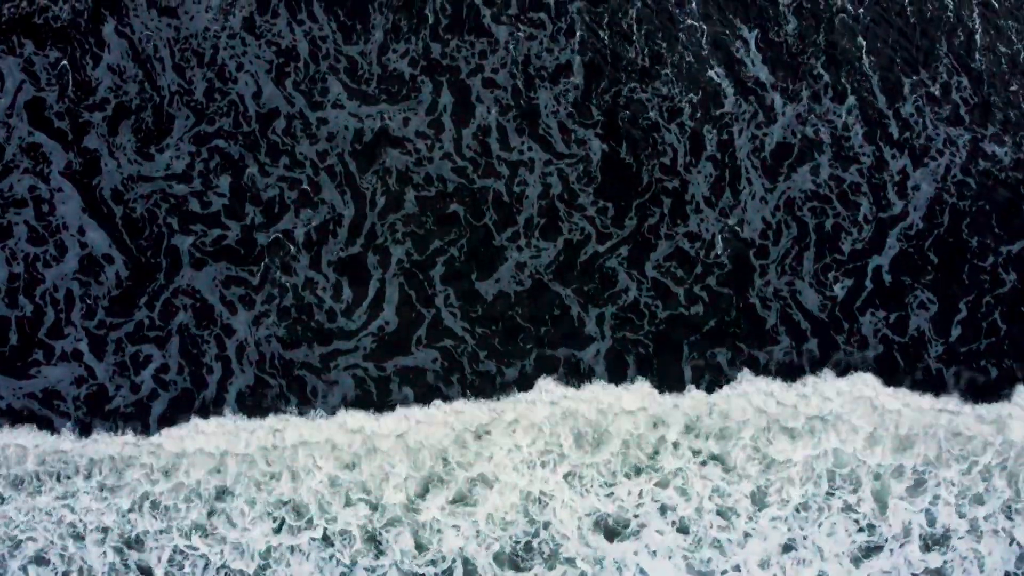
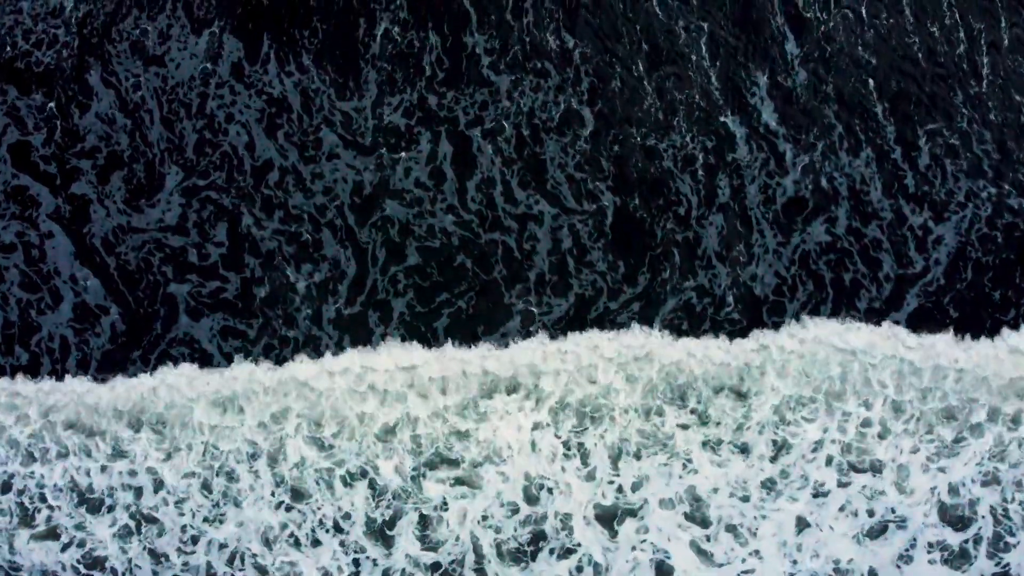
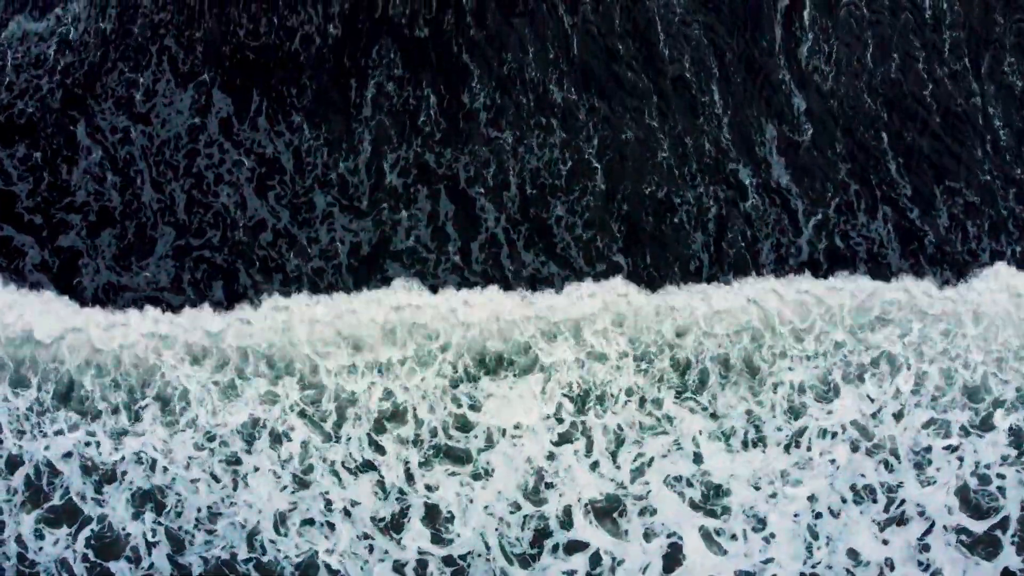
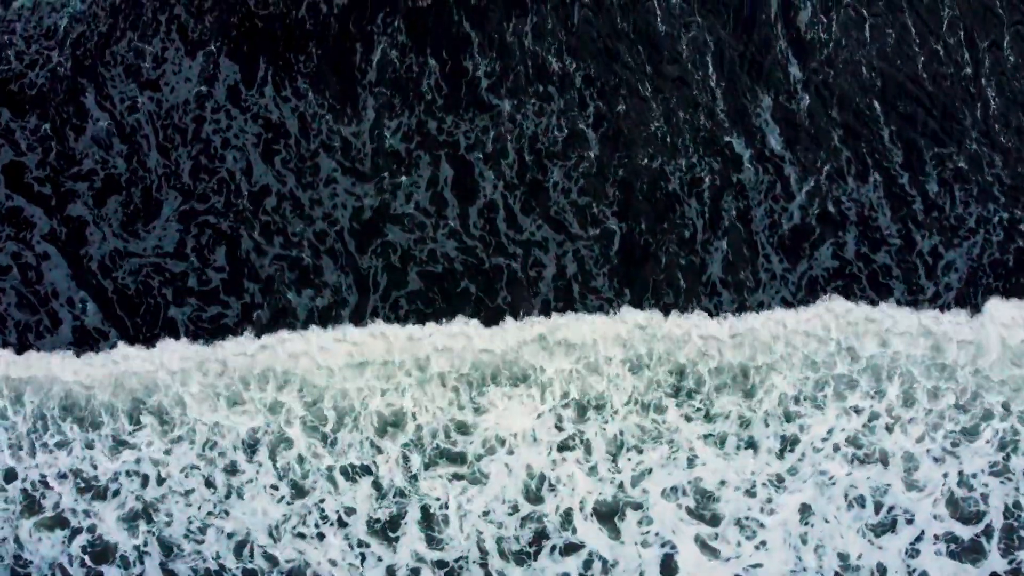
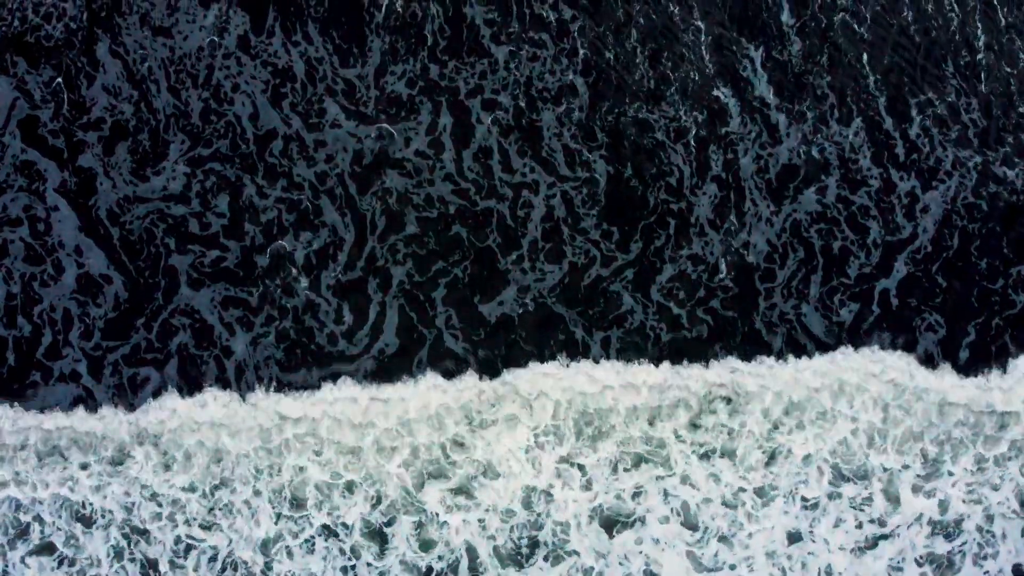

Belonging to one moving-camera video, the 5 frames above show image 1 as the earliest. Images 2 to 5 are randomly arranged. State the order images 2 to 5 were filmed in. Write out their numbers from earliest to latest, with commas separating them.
5, 2, 4, 3
